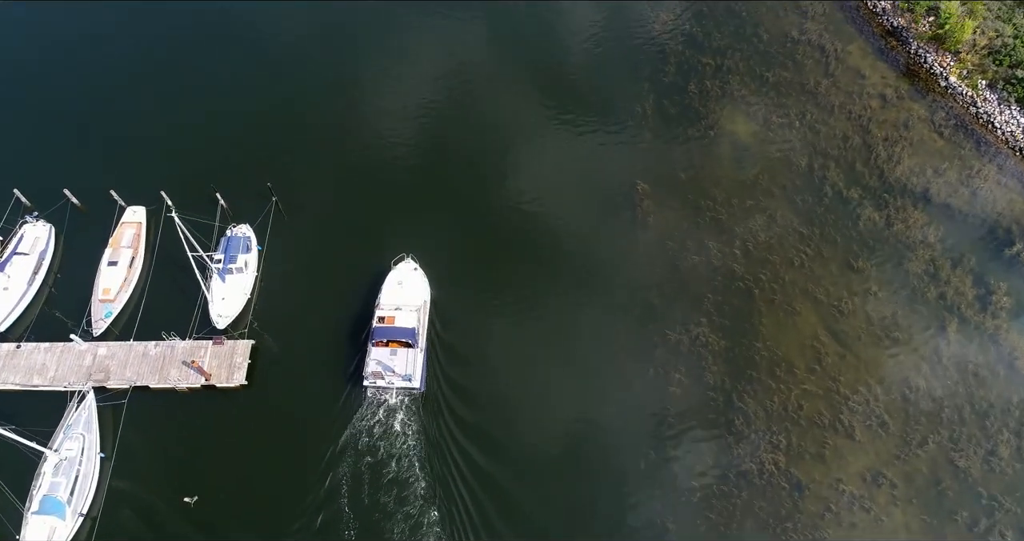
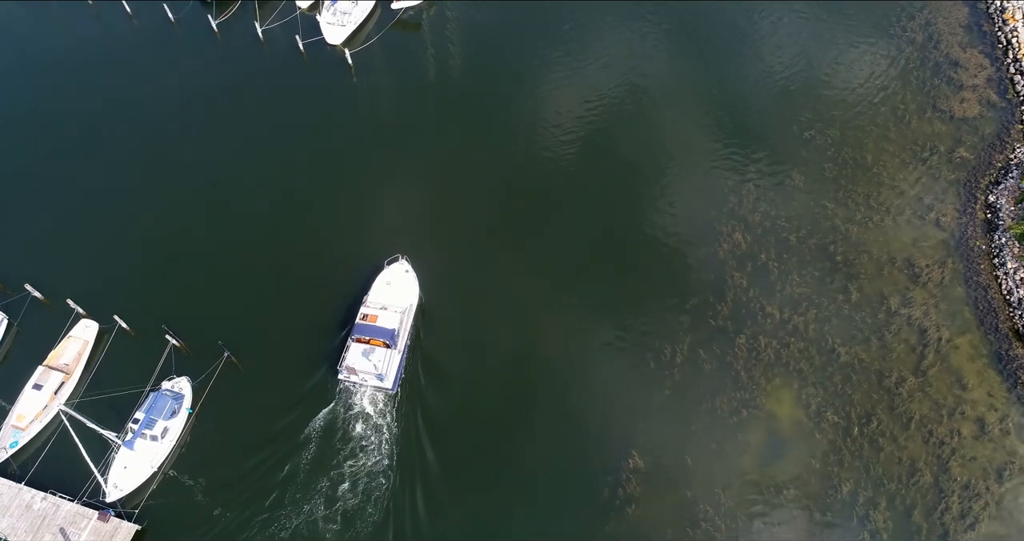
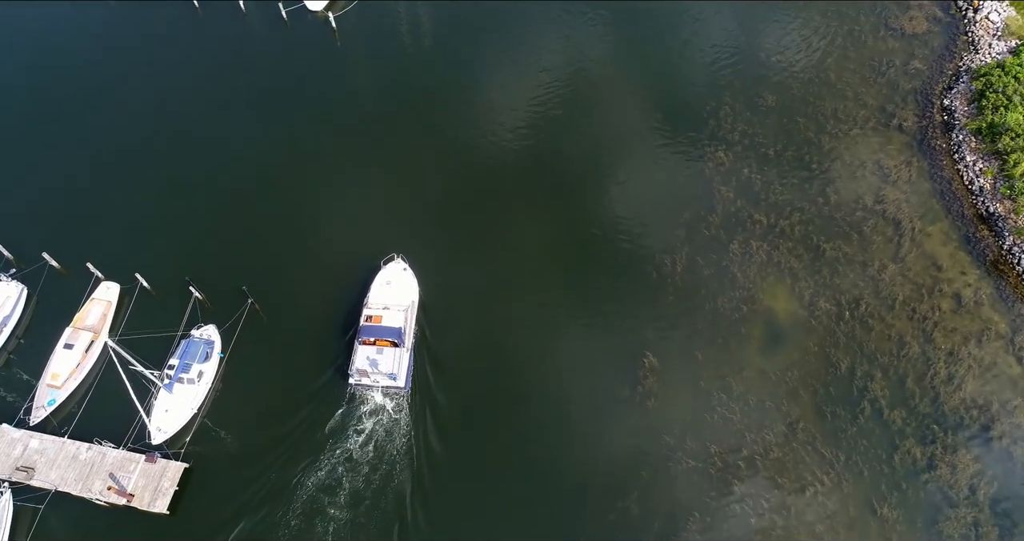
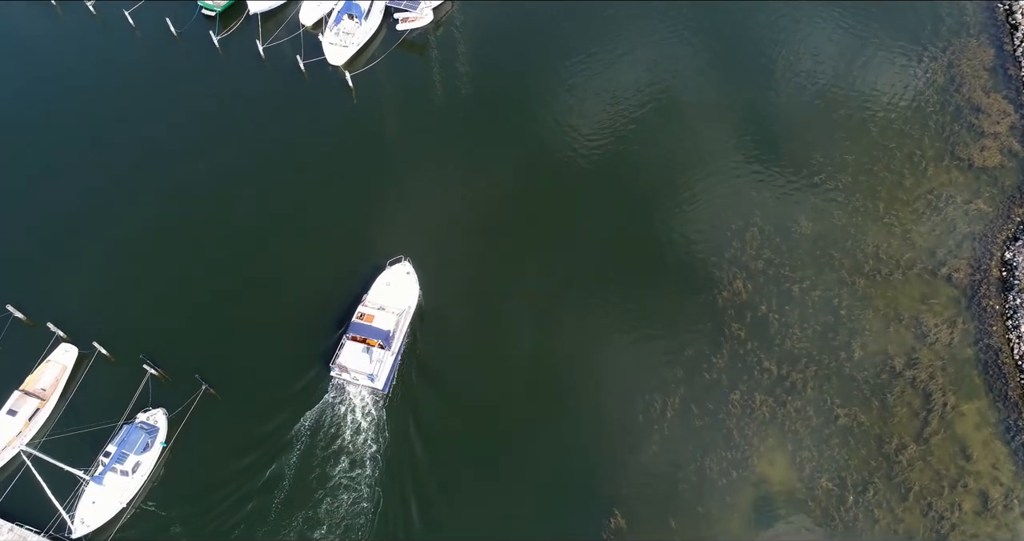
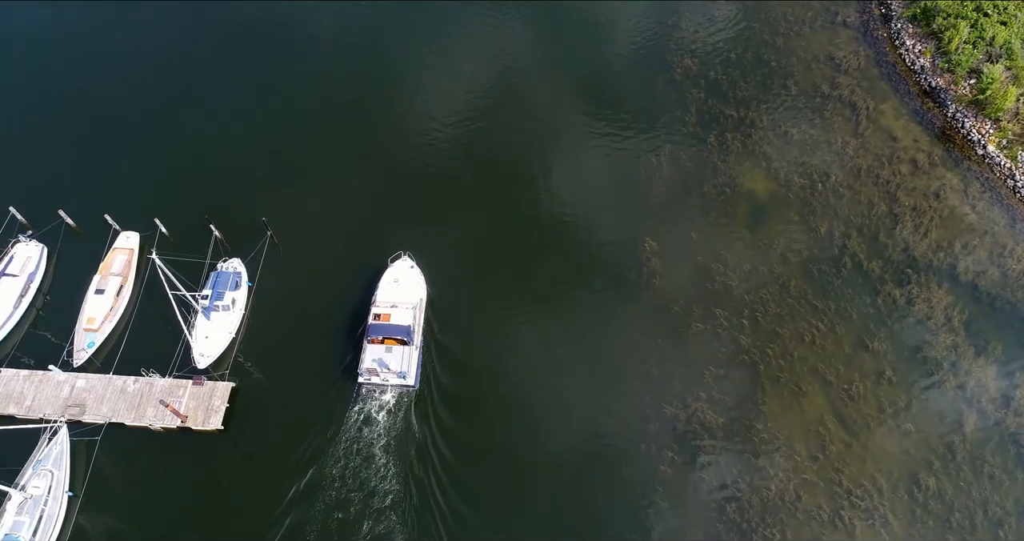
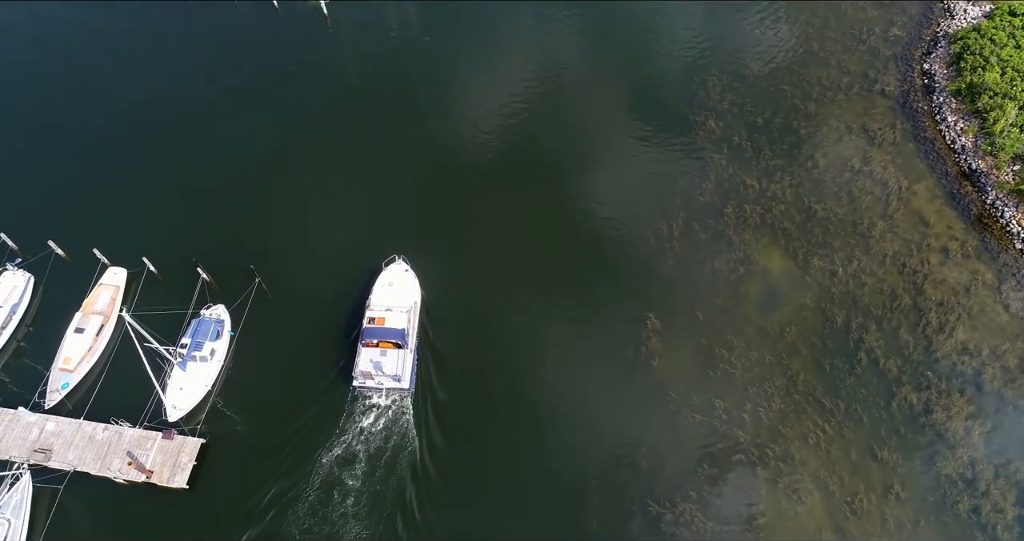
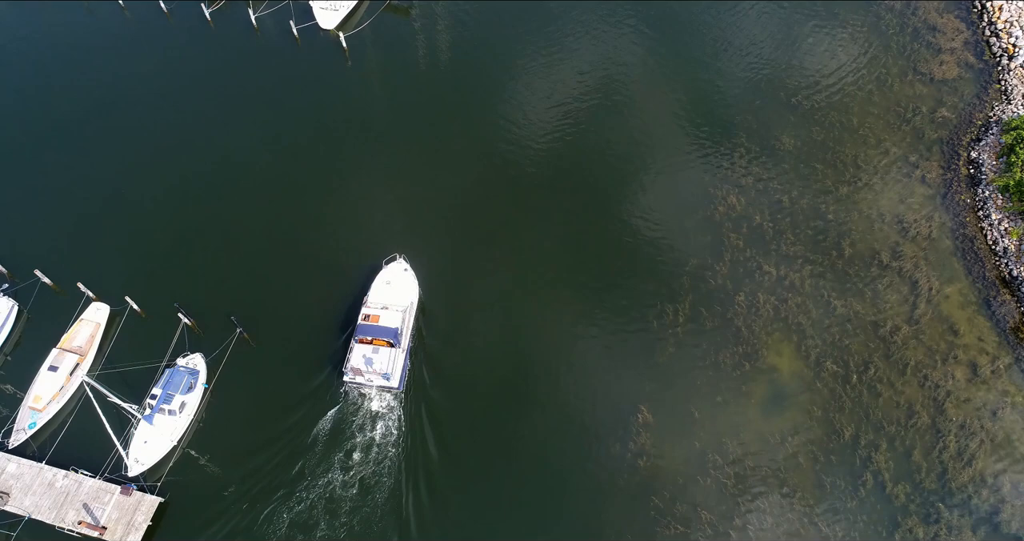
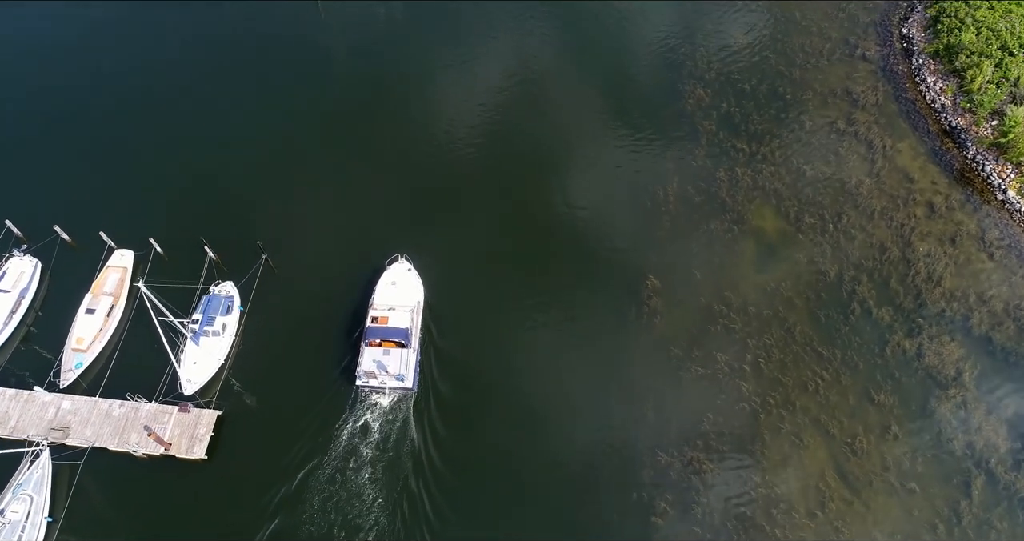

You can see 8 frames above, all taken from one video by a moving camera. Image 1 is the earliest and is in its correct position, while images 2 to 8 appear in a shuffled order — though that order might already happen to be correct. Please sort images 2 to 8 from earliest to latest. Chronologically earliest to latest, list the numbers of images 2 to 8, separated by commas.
5, 8, 6, 3, 7, 2, 4
